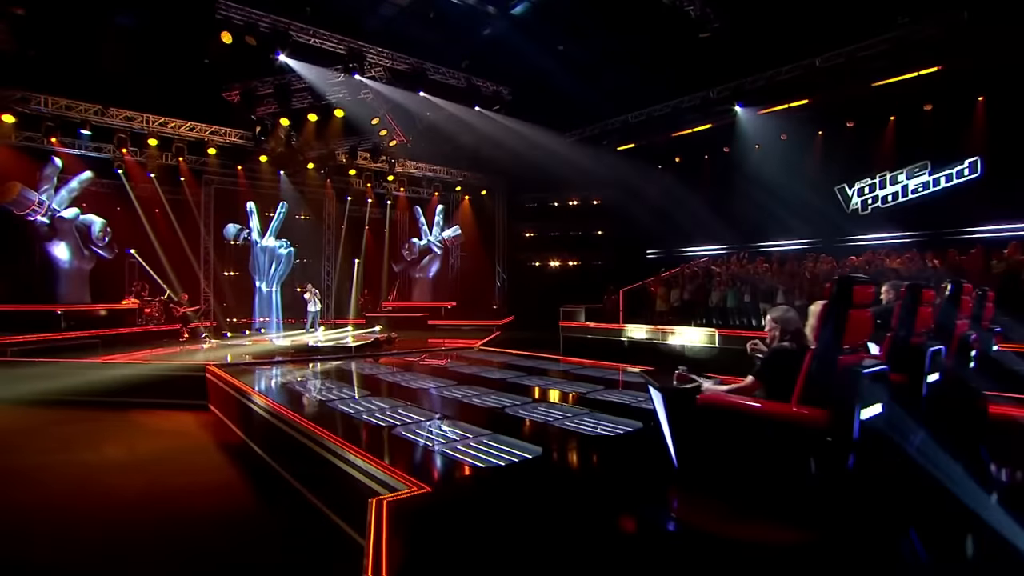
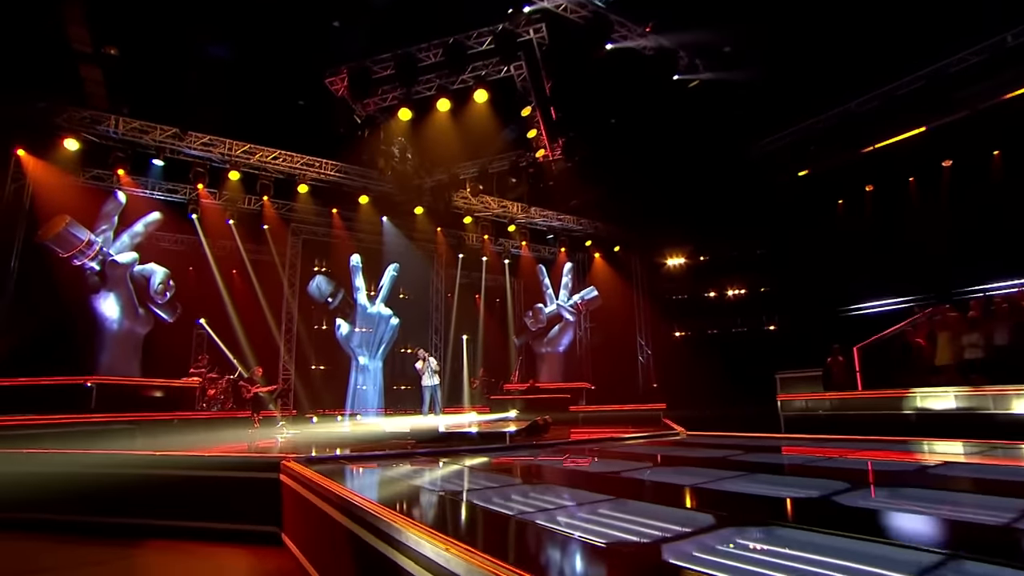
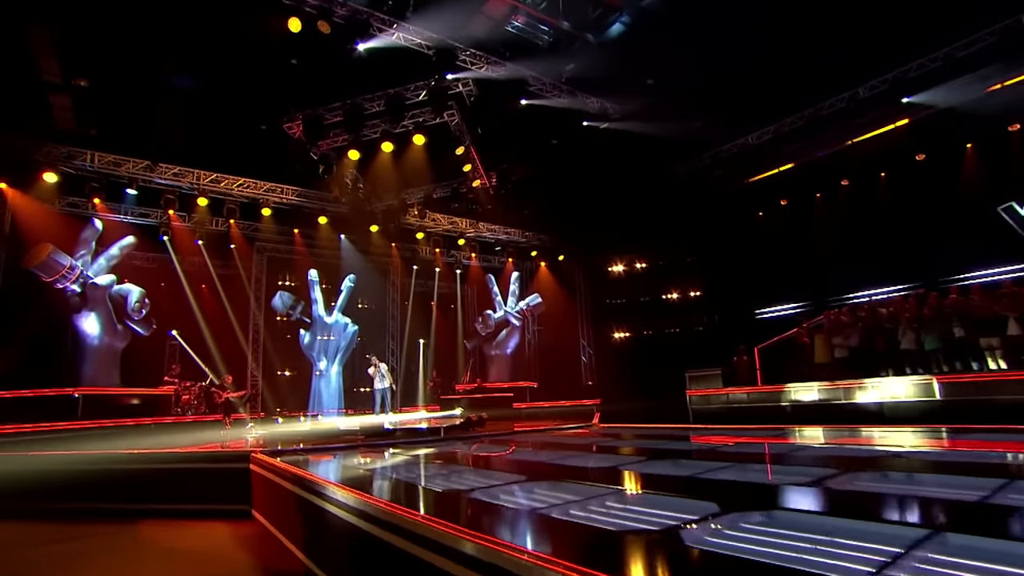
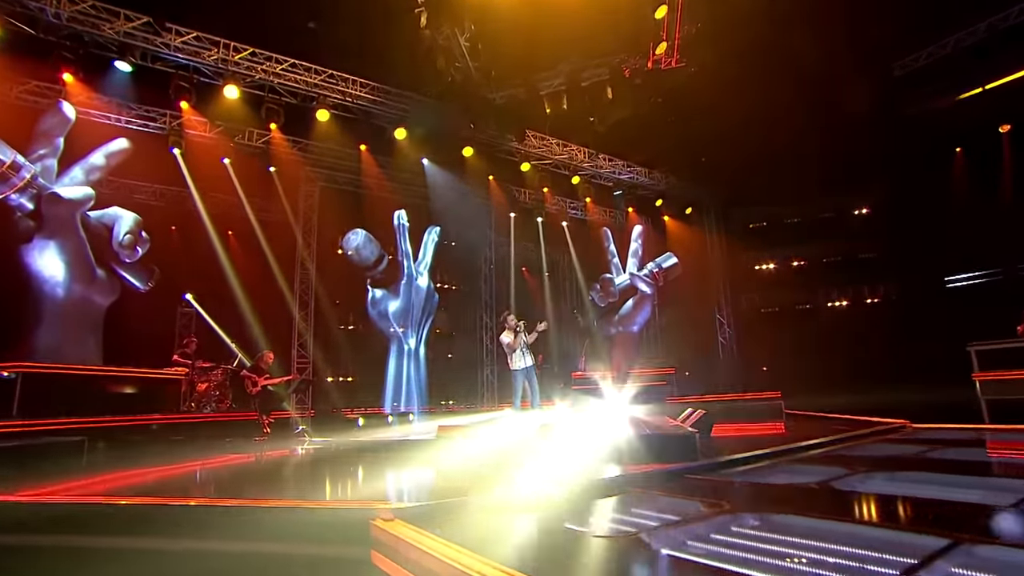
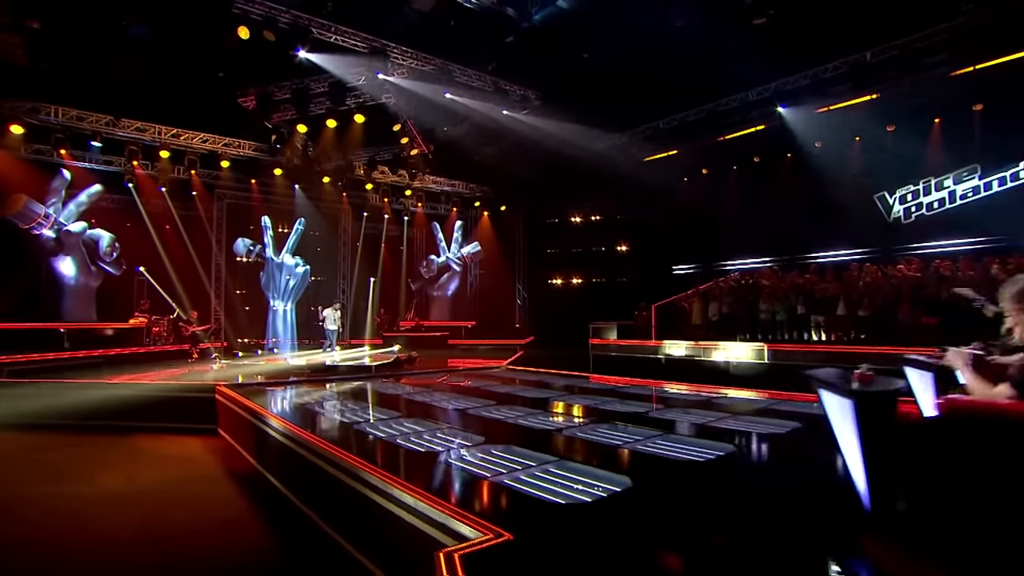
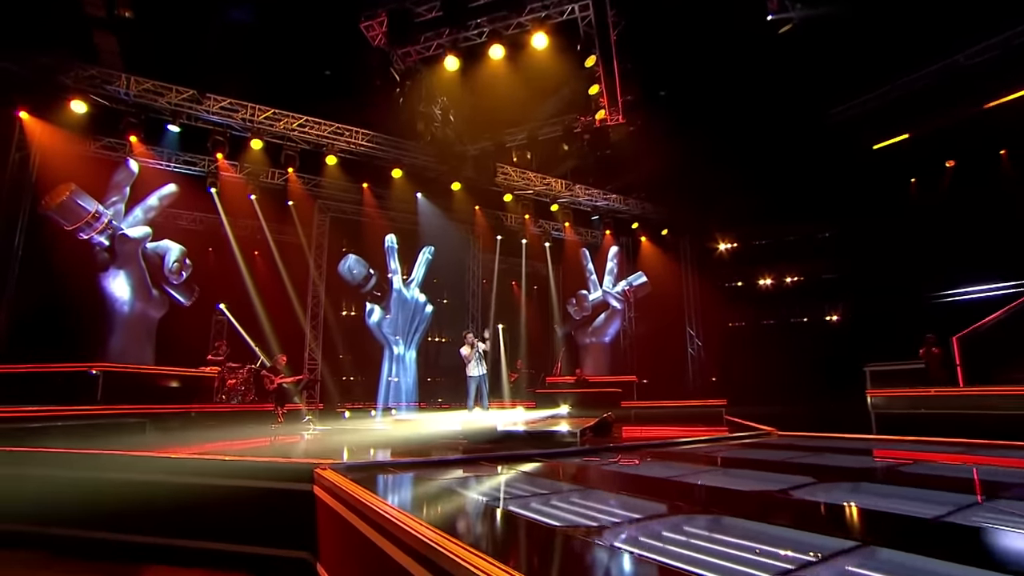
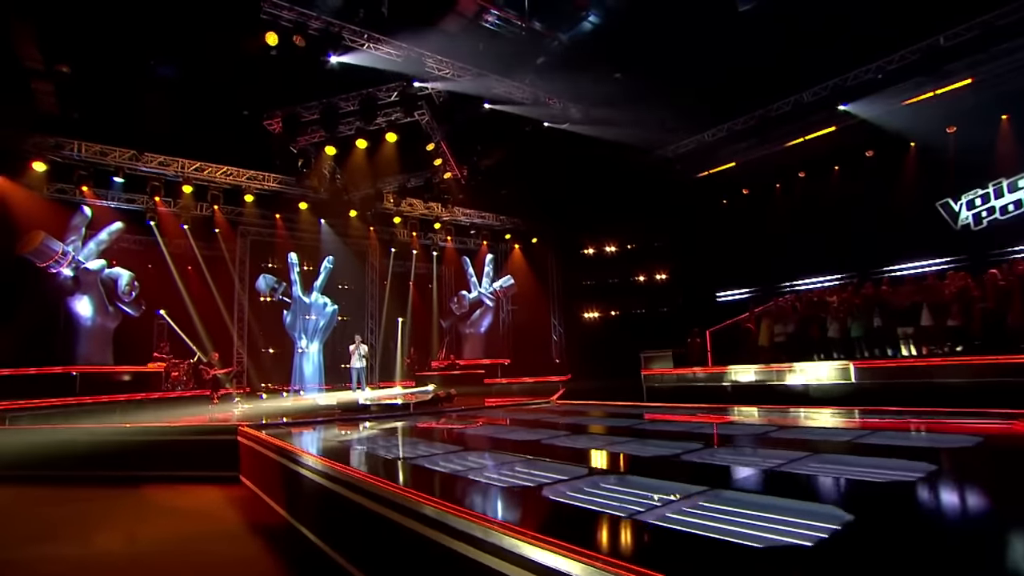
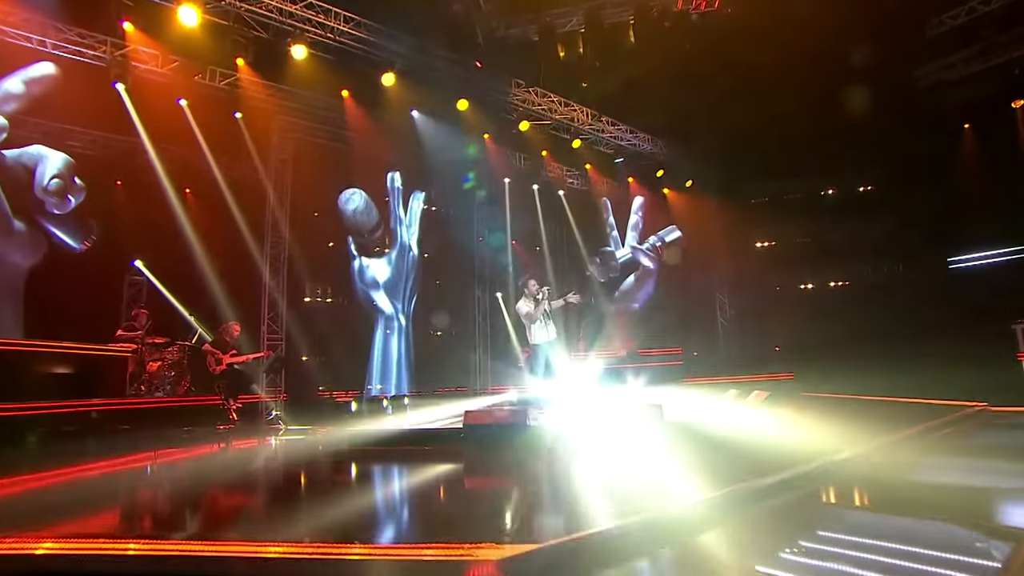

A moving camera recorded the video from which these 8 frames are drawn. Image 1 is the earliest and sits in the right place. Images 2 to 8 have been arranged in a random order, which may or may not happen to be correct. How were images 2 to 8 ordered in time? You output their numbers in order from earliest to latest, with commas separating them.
5, 7, 3, 2, 6, 4, 8
